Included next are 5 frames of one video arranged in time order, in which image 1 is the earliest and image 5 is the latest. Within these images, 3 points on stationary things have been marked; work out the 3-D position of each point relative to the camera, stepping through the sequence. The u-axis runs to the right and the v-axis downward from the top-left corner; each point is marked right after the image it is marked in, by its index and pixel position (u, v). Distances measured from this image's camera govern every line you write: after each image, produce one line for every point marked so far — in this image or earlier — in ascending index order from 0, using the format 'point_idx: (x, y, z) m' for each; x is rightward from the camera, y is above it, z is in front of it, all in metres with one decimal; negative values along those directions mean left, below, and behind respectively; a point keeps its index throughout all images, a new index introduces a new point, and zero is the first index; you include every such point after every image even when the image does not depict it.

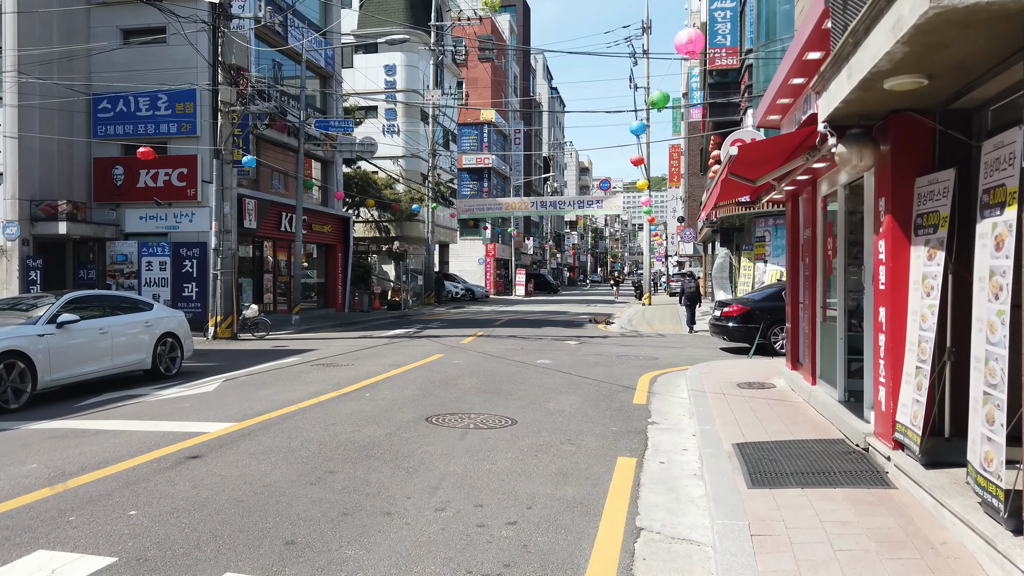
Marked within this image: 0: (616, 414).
0: (+1.1, -1.4, +8.2) m
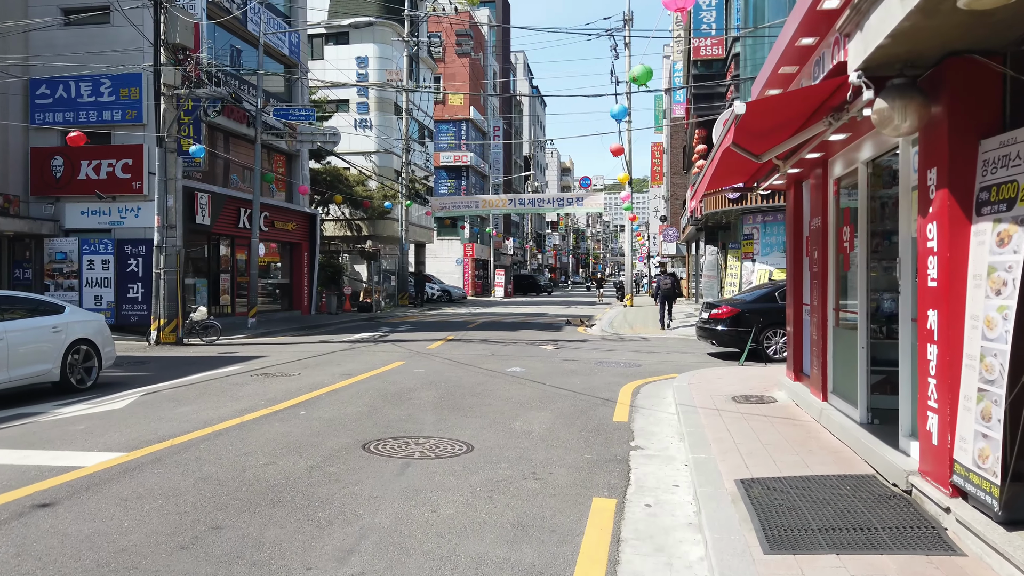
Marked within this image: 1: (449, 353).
0: (+0.8, -1.4, +6.9) m
1: (-1.2, -1.2, +13.7) m
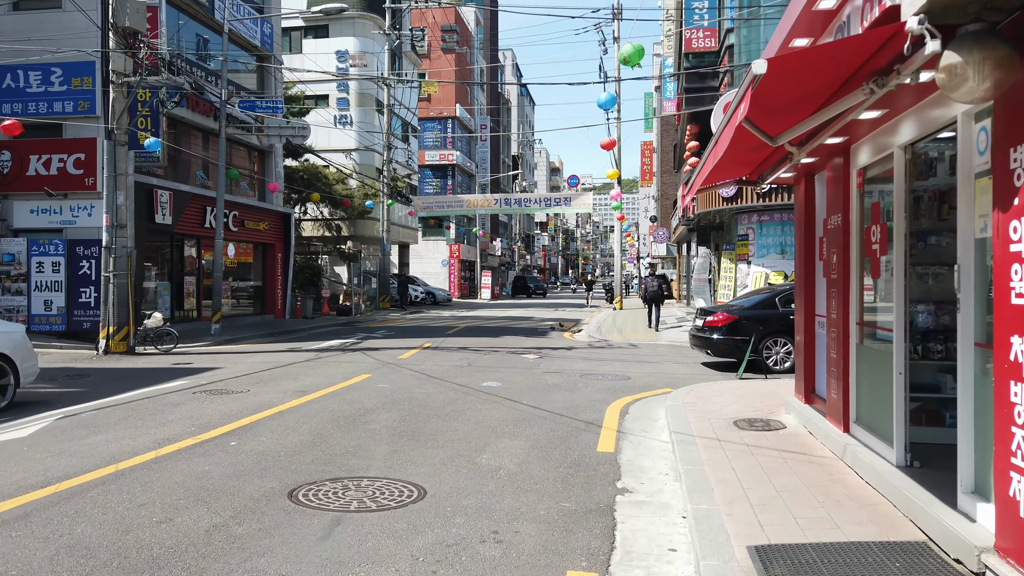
0: (+0.5, -1.4, +5.8) m
1: (-1.5, -1.3, +12.5) m
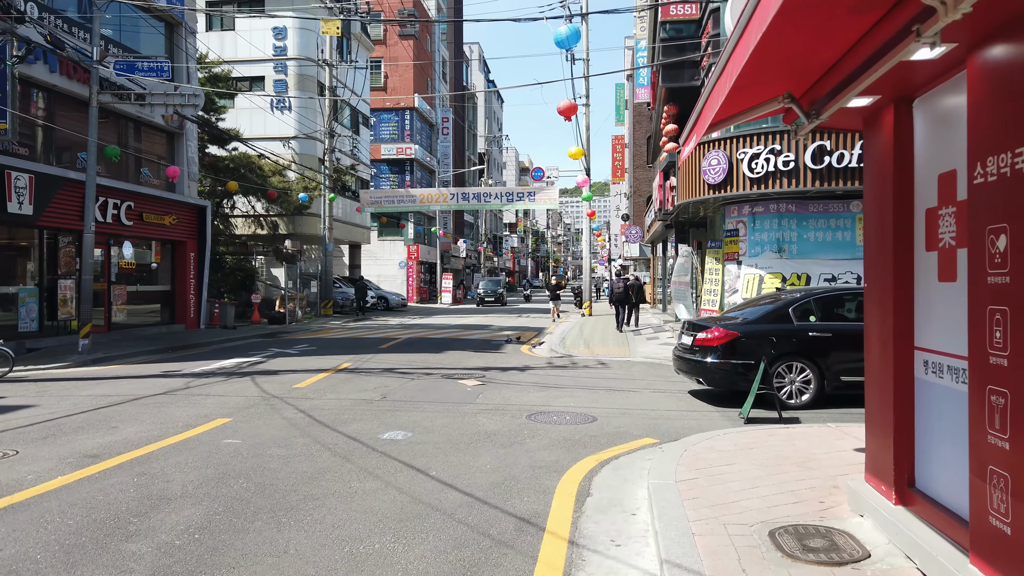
0: (-0.2, -1.5, +2.7) m
1: (-2.4, -1.4, +9.3) m
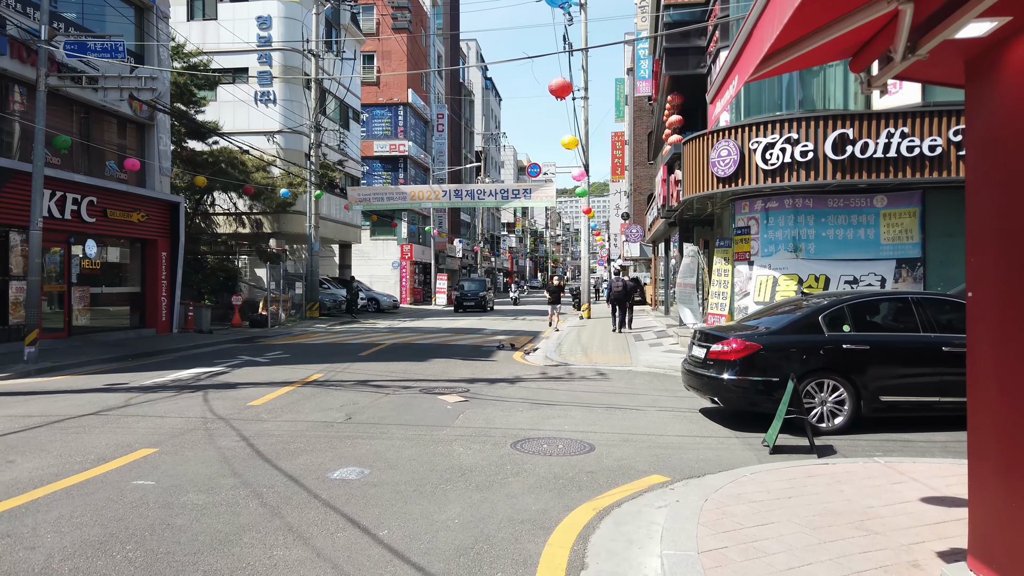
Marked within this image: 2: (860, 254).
0: (-0.4, -1.6, +1.4) m
1: (-2.6, -1.4, +8.1) m
2: (+6.2, +0.6, +13.3) m
